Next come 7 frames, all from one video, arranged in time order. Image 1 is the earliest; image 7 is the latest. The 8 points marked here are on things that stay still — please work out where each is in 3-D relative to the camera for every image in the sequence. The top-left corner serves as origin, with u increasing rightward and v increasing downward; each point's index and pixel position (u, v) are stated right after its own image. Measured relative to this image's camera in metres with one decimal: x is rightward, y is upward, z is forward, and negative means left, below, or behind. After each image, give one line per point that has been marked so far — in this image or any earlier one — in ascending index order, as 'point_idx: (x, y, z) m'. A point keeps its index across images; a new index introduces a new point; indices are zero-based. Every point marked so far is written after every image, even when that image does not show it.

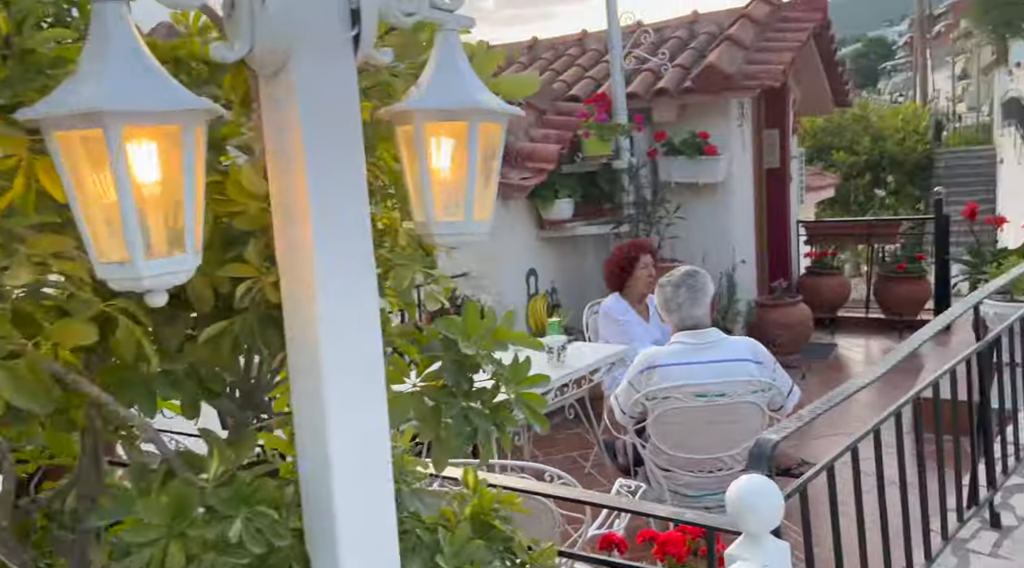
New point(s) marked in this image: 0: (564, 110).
0: (+0.3, +1.1, +5.4) m
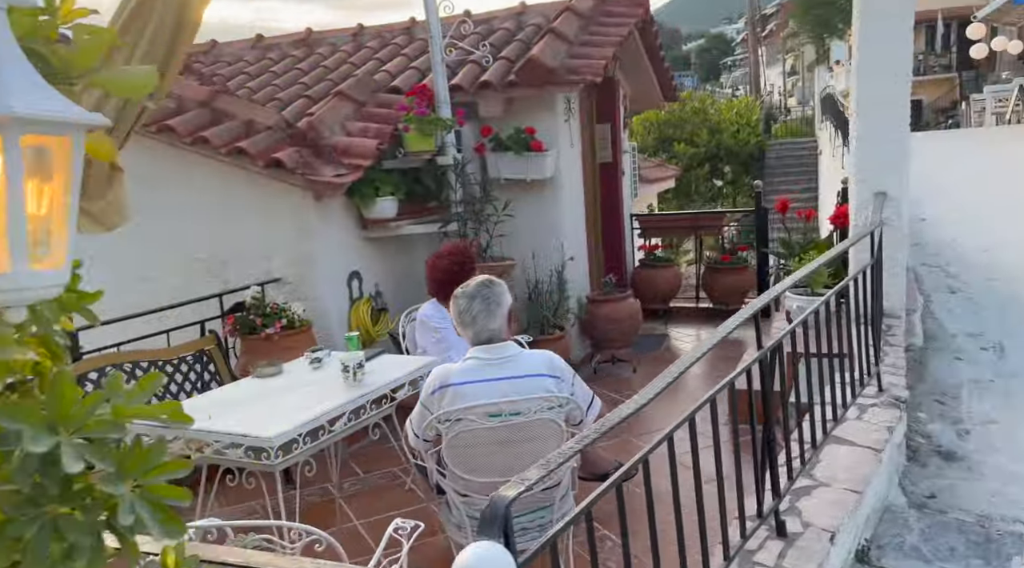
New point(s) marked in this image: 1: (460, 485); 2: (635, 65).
0: (-0.8, +1.1, +5.2) m
1: (-0.1, -0.6, +2.4) m
2: (+1.1, +2.0, +7.7) m
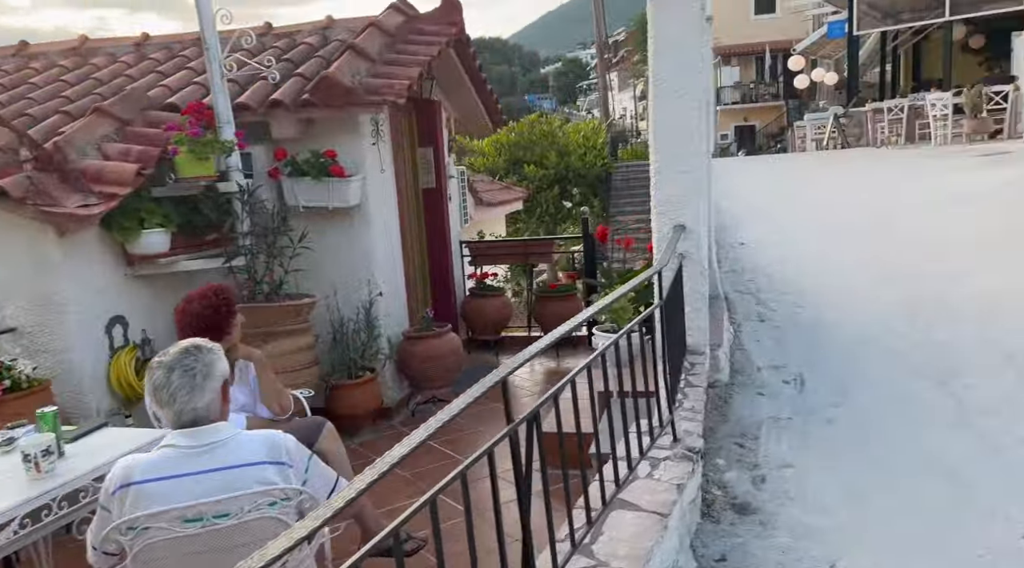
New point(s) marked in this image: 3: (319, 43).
0: (-1.9, +0.9, +4.6) m
1: (-0.8, -0.7, +1.9) m
2: (-0.5, +1.7, +7.4) m
3: (-1.3, +1.7, +5.8) m
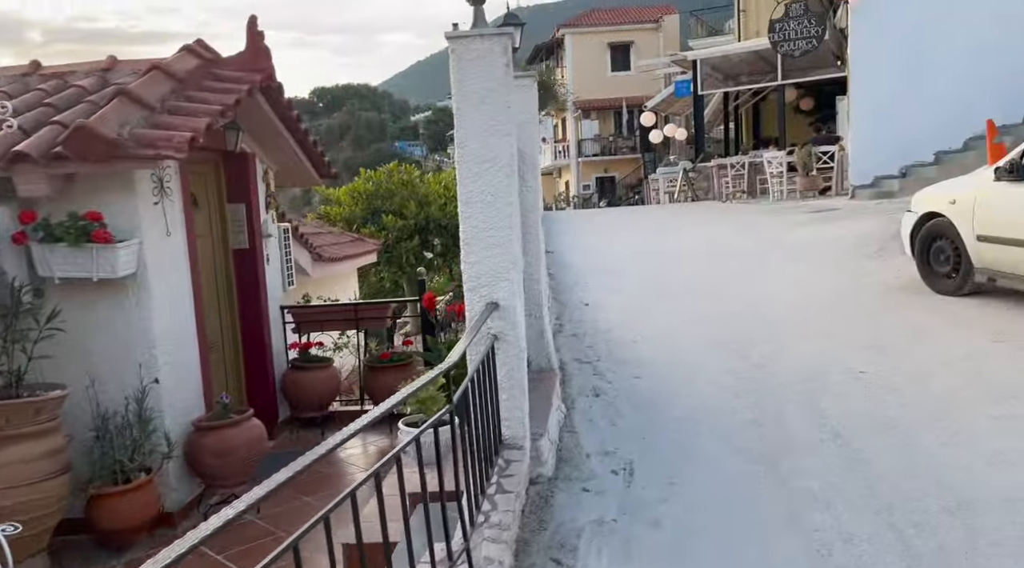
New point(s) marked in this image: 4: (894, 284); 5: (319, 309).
0: (-2.9, +0.5, +3.7) m
1: (-1.3, -1.0, +1.1) m
2: (-1.9, +1.2, +6.8) m
3: (-2.5, +1.2, +5.1) m
4: (+3.7, 0.0, +8.2) m
5: (-1.7, -0.2, +7.4) m
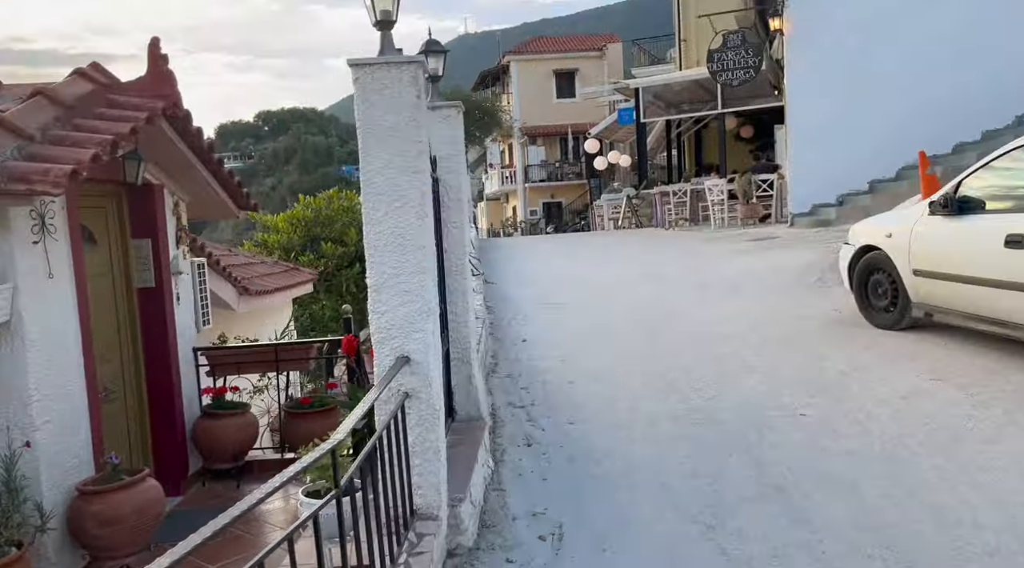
0: (-3.2, +0.2, +3.1) m
1: (-1.5, -1.1, +0.6) m
2: (-2.5, +0.9, +6.3) m
3: (-2.9, +0.9, +4.6) m
4: (+3.0, -0.3, +8.0) m
5: (-2.3, -0.5, +6.9) m
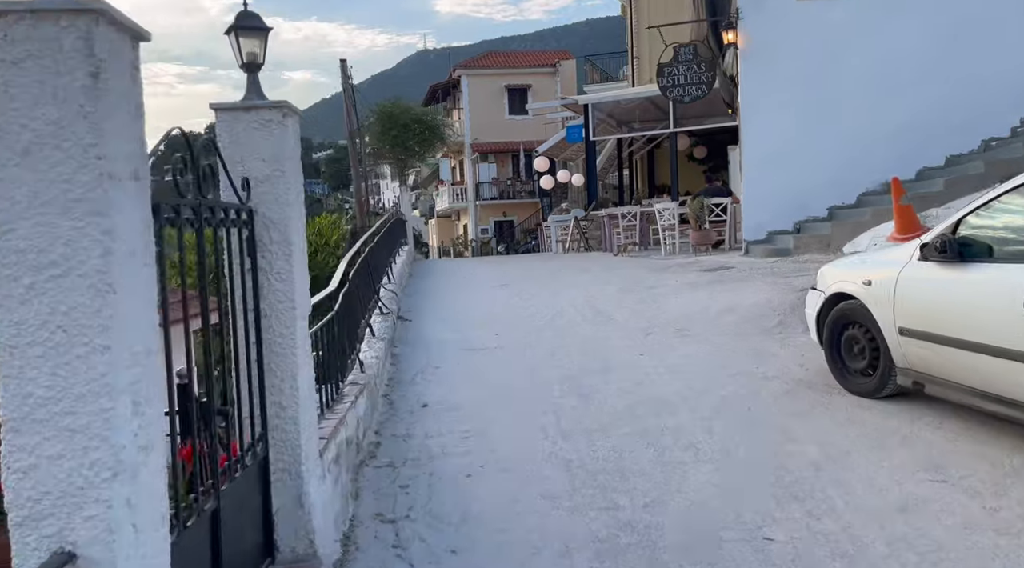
0: (-3.8, 0.0, +1.4) m
1: (-1.9, -1.3, -1.0) m
2: (-3.1, +0.5, +4.6) m
3: (-3.5, +0.6, +2.9) m
4: (+2.2, -0.7, +6.6) m
5: (-3.0, -0.9, +5.2) m
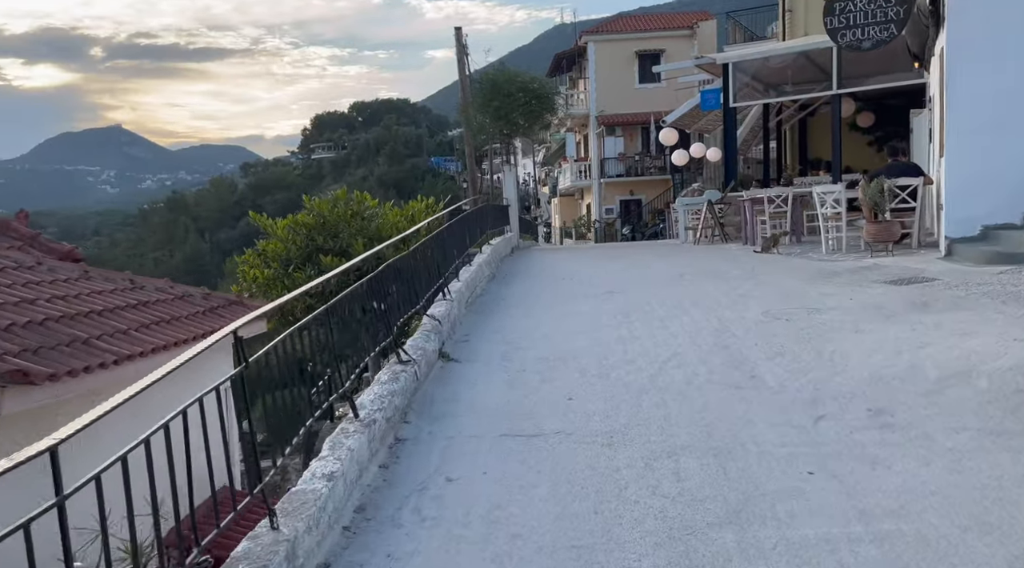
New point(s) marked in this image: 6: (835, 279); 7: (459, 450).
0: (-4.4, -0.5, -1.2) m
1: (-2.9, -1.9, -3.9) m
2: (-3.2, +0.2, +1.8) m
3: (-3.9, +0.2, +0.1) m
4: (+2.4, -1.1, +2.9) m
5: (-3.0, -1.2, +2.4) m
6: (+3.8, 0.0, +9.9) m
7: (-0.4, -1.0, +5.2) m
